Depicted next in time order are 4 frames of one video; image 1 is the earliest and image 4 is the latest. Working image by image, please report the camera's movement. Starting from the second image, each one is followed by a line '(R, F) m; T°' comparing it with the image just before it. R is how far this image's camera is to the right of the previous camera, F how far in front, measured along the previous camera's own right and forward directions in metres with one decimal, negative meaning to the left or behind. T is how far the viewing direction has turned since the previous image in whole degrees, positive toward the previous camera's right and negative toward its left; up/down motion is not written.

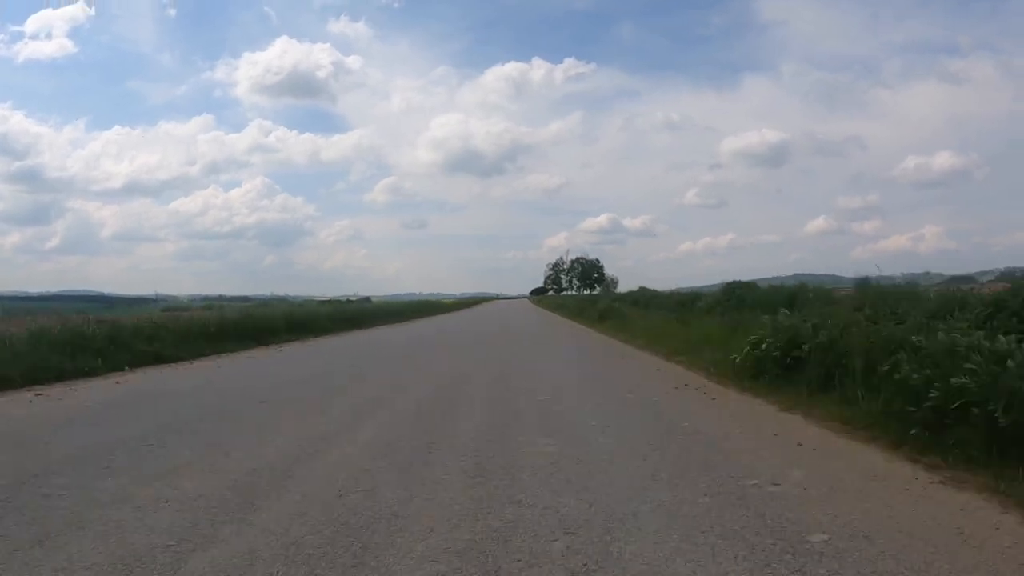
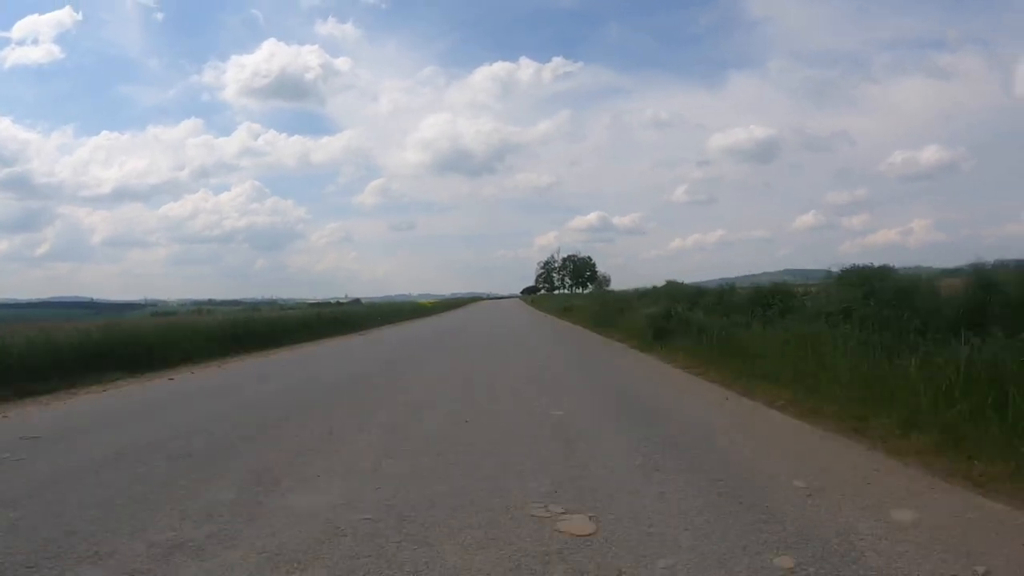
(-0.4, -0.9) m; +1°
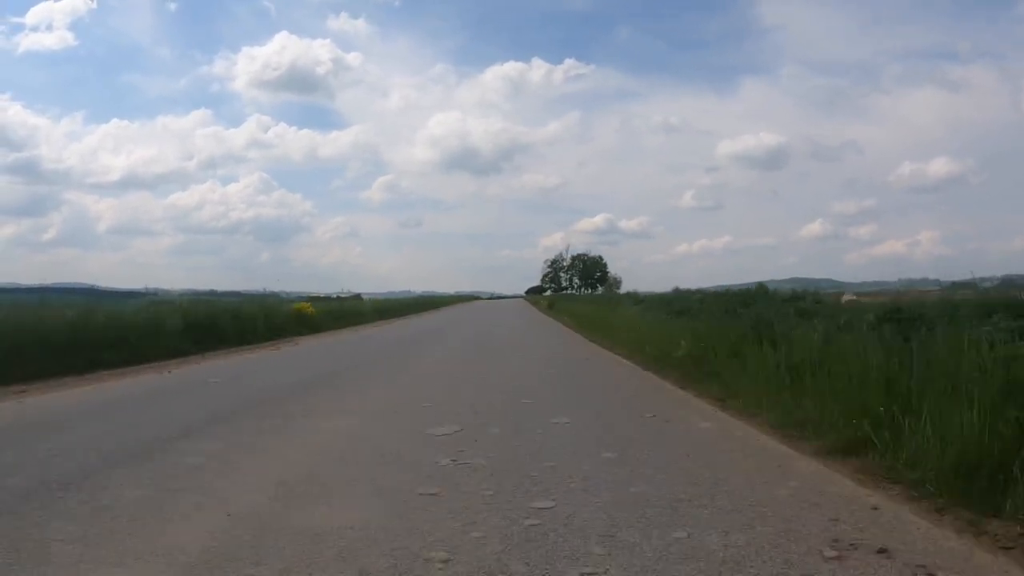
(+0.2, +0.6) m; 0°
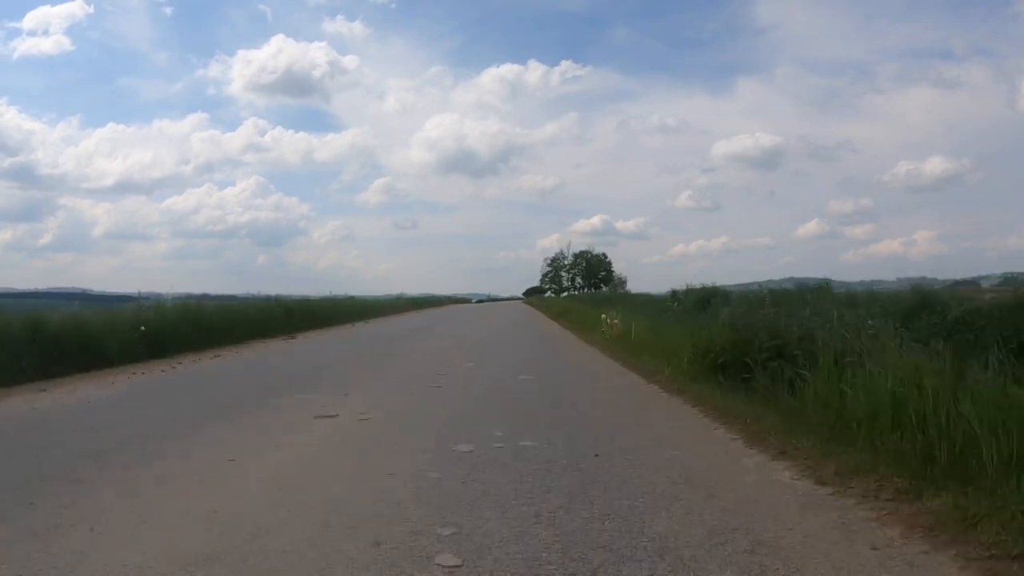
(-0.3, +1.1) m; 0°
